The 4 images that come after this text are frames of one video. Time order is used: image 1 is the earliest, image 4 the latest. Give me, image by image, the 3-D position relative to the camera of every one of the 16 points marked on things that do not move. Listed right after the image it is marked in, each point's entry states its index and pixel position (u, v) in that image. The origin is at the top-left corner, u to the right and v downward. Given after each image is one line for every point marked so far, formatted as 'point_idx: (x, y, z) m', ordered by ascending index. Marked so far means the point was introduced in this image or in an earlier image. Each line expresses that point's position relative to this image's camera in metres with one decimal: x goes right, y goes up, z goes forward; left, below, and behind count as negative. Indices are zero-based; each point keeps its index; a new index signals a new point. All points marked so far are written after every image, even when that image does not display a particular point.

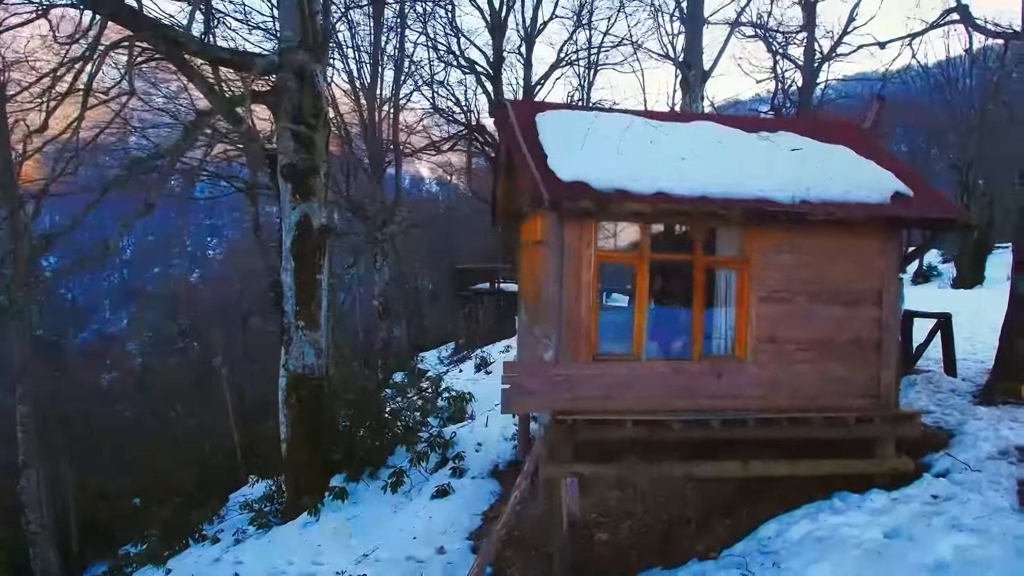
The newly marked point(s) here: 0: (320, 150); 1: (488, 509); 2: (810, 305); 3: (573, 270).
0: (-2.7, +1.9, +10.3) m
1: (-0.3, -2.6, +8.9) m
2: (+2.6, -0.2, +6.4) m
3: (+0.5, +0.1, +6.0) m
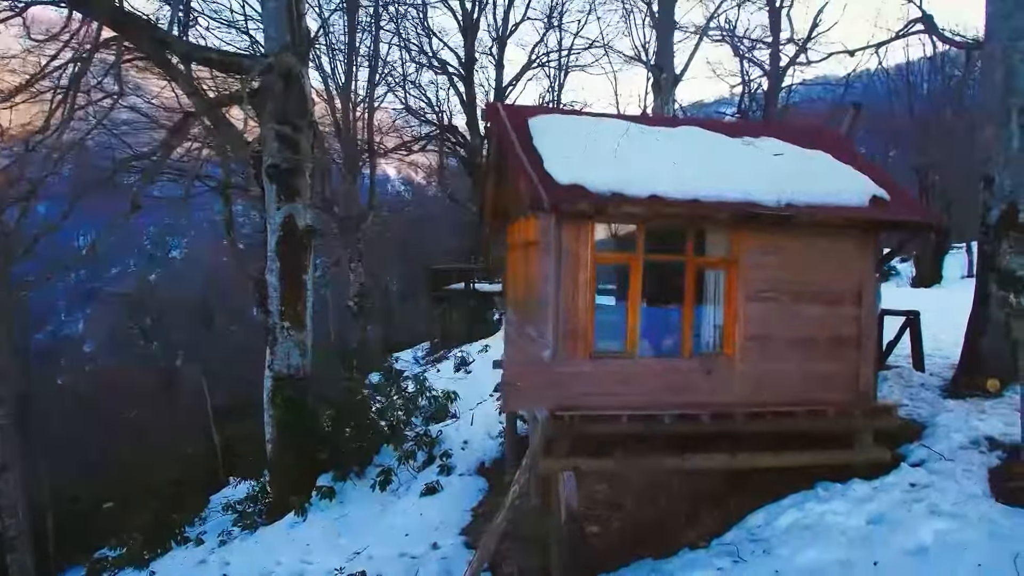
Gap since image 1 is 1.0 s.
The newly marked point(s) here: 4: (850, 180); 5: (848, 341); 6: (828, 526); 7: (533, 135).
0: (-2.9, +1.9, +10.4) m
1: (-0.4, -2.7, +9.0) m
2: (+2.6, -0.1, +6.6) m
3: (+0.5, +0.1, +6.2) m
4: (+3.2, +1.0, +6.9) m
5: (+3.1, -0.5, +6.8) m
6: (+2.5, -1.9, +5.9) m
7: (+0.2, +1.5, +7.1) m
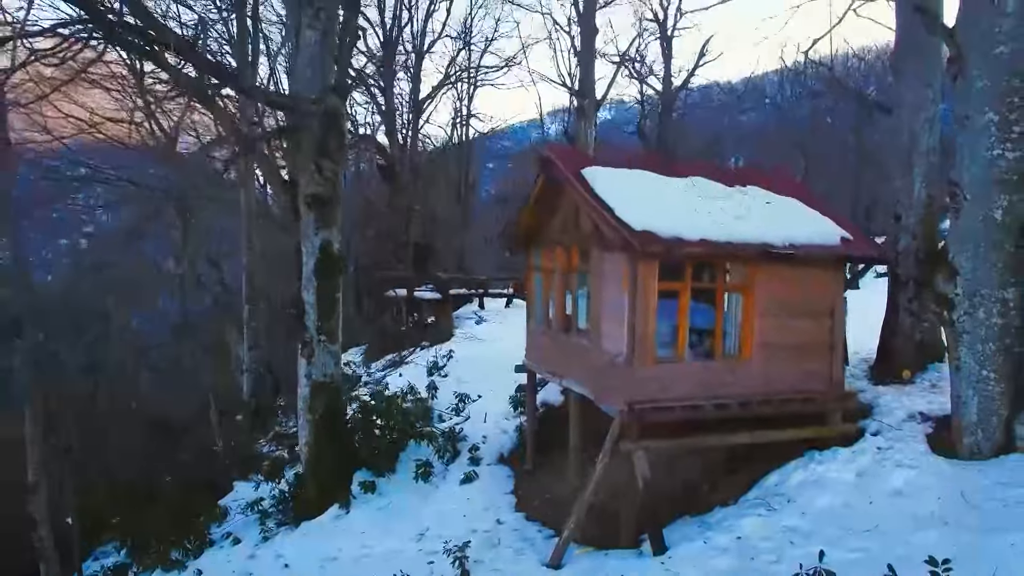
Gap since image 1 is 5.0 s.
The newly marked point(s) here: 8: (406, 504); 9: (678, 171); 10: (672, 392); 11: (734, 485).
0: (-2.7, +1.7, +11.6) m
1: (0.0, -2.9, +10.7) m
2: (+3.4, -0.4, +8.9) m
3: (+1.4, -0.1, +8.1) m
4: (+3.9, +0.8, +9.2) m
5: (+3.9, -0.7, +9.1) m
6: (+3.5, -2.1, +8.1) m
7: (+1.0, +1.2, +8.9) m
8: (-1.6, -3.2, +11.0) m
9: (+2.3, +1.6, +10.1) m
10: (+1.8, -1.2, +8.3) m
11: (+2.7, -2.3, +8.8) m
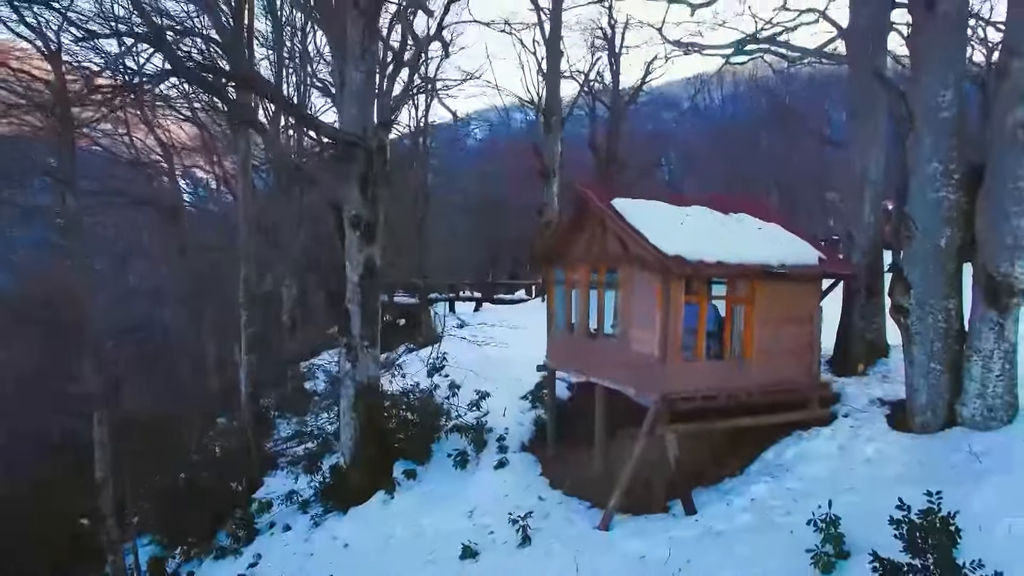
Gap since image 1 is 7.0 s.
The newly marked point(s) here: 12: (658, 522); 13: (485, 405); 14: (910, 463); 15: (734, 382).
0: (-2.3, +1.5, +13.0) m
1: (+0.5, -3.1, +12.4) m
2: (+4.0, -0.5, +10.9) m
3: (+2.1, -0.3, +10.0) m
4: (+4.5, +0.6, +11.4) m
5: (+4.5, -0.9, +11.2) m
6: (+4.2, -2.3, +10.2) m
7: (+1.6, +1.0, +10.8) m
8: (-1.1, -3.4, +12.6) m
9: (+2.8, +1.4, +12.0) m
10: (+2.5, -1.3, +10.2) m
11: (+3.3, -2.5, +10.8) m
12: (+1.9, -3.0, +9.6) m
13: (-0.5, -2.4, +14.9) m
14: (+5.1, -2.3, +9.5) m
15: (+3.1, -1.3, +10.5) m
